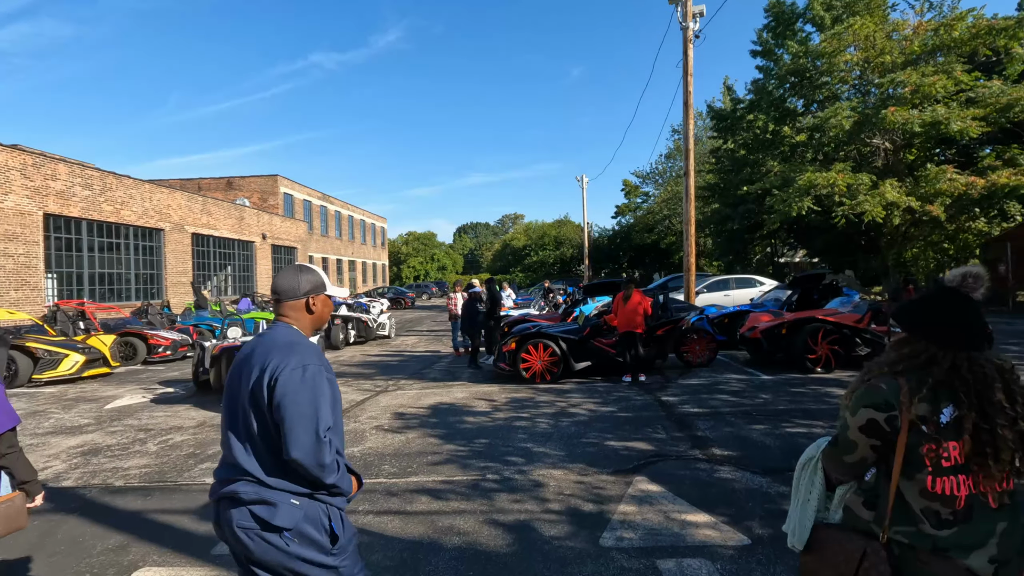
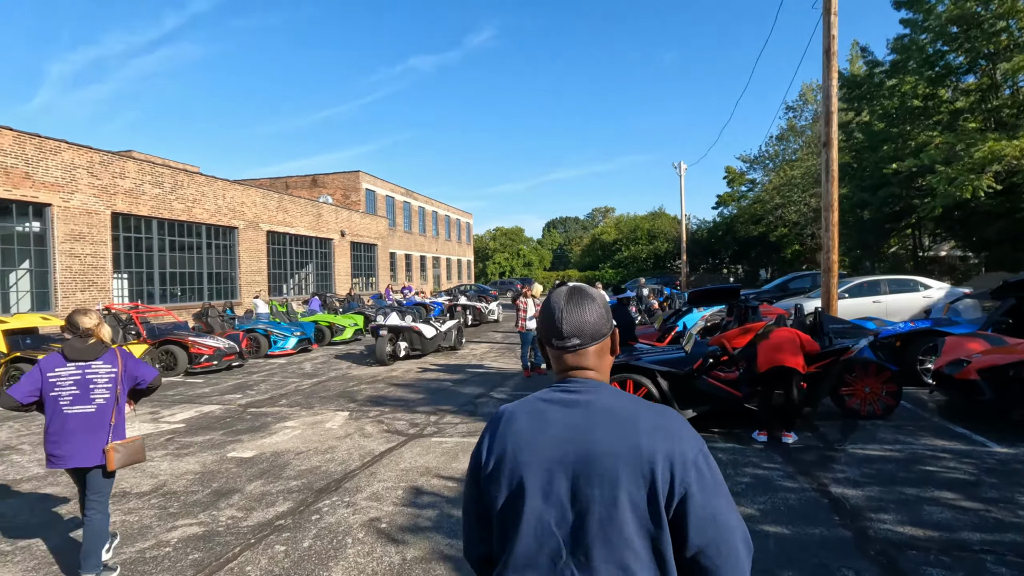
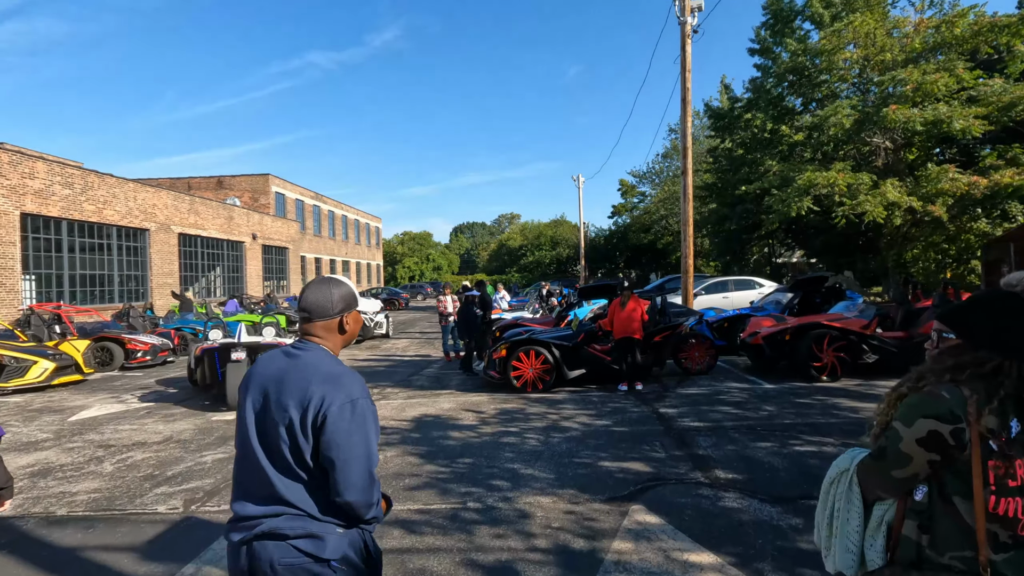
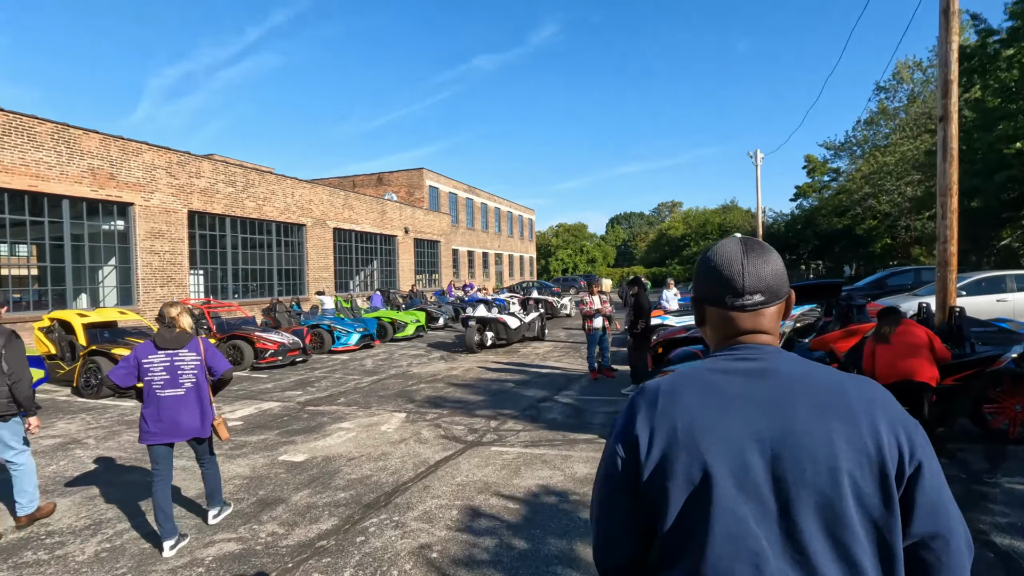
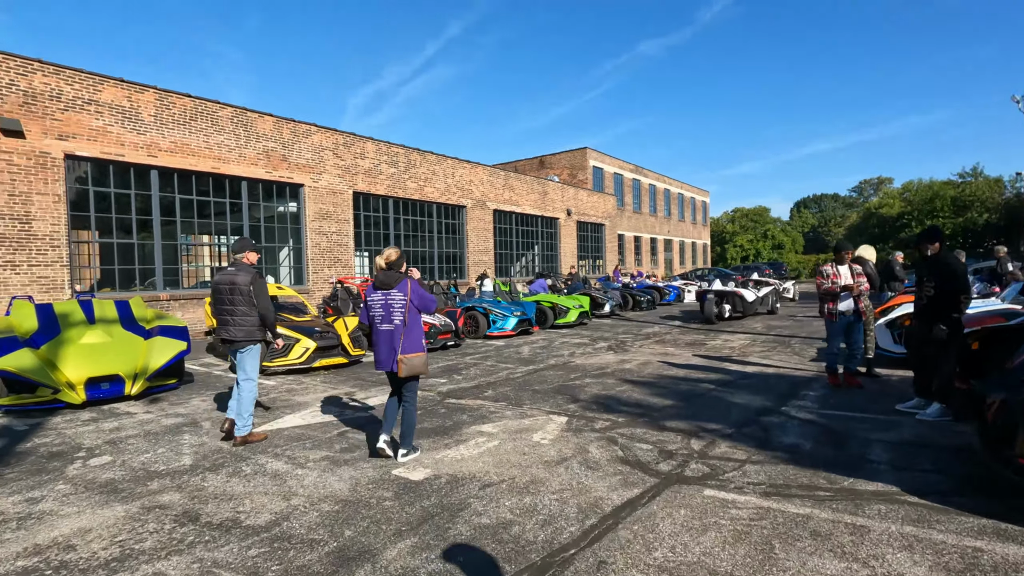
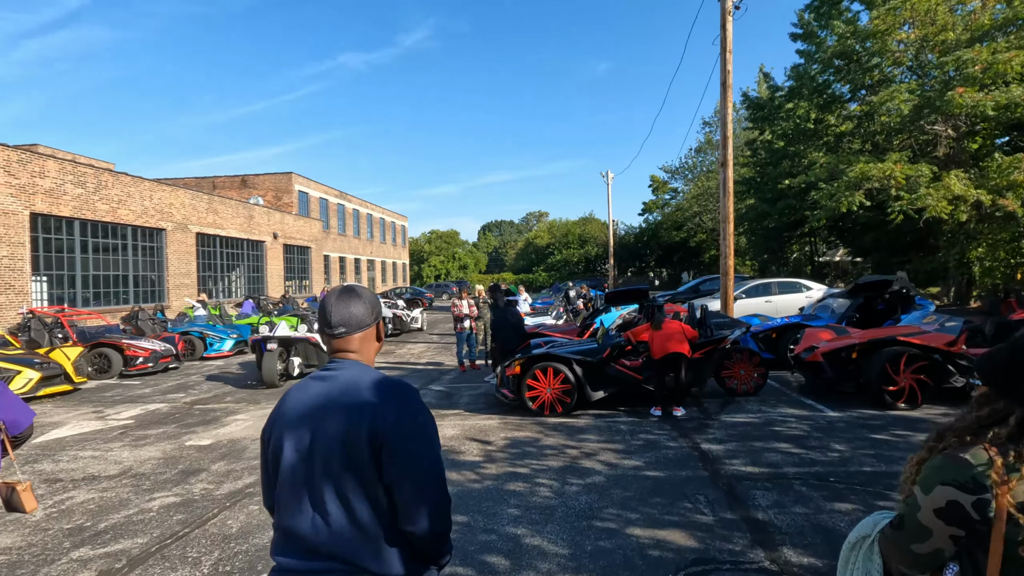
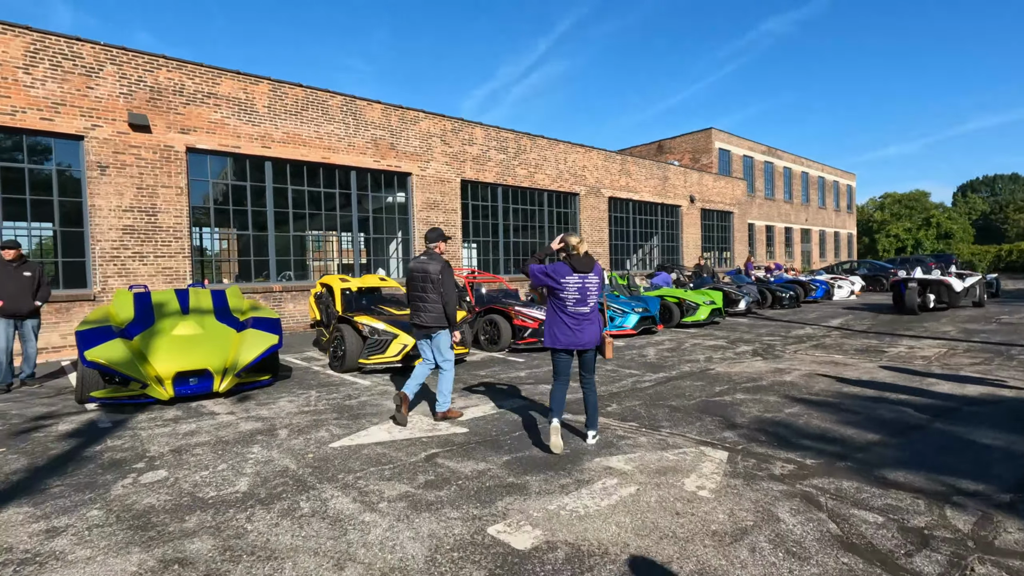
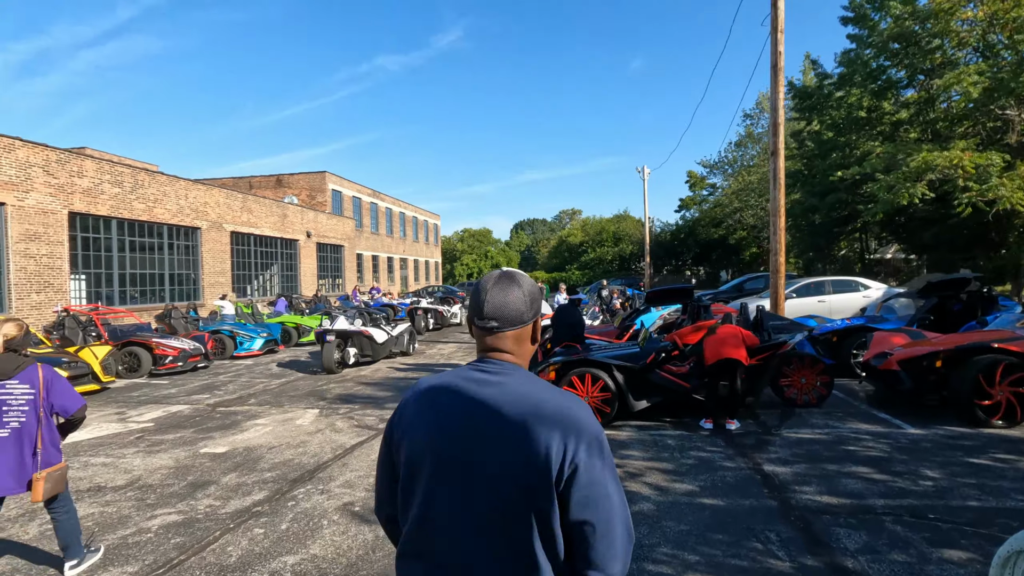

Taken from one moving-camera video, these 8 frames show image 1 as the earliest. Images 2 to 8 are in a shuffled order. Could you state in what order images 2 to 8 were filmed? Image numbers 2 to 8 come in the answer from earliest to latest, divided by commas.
3, 6, 8, 2, 4, 5, 7
